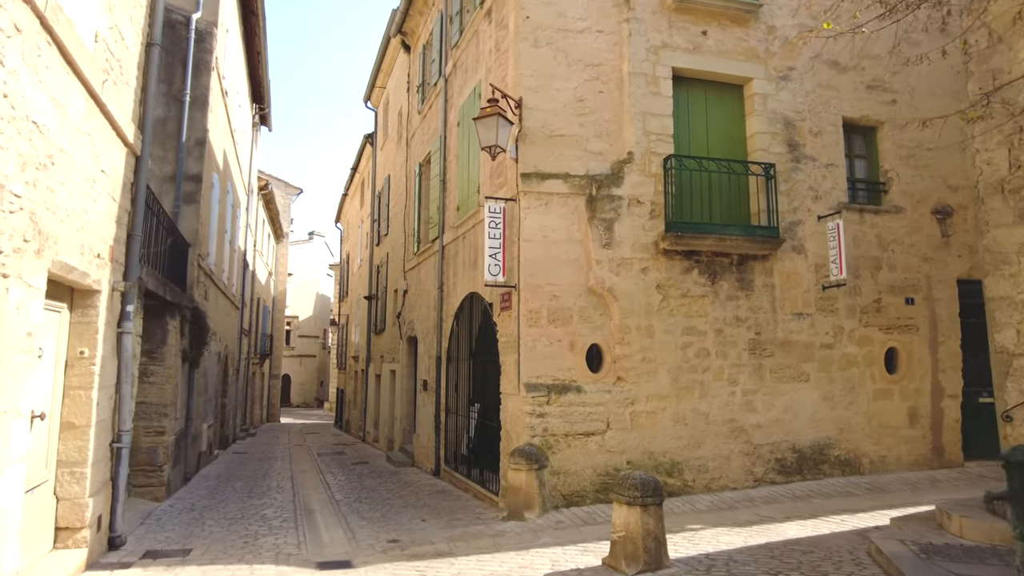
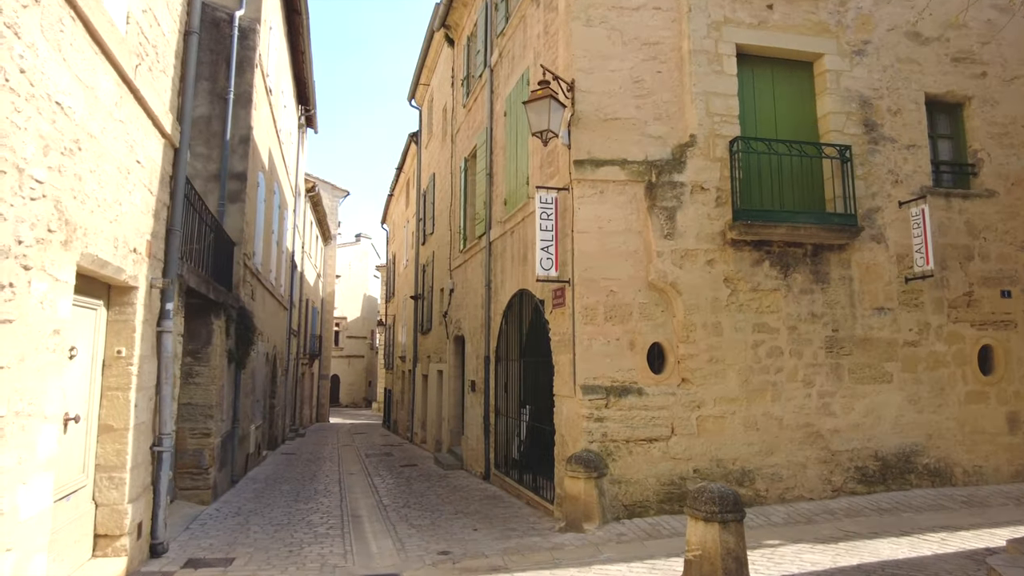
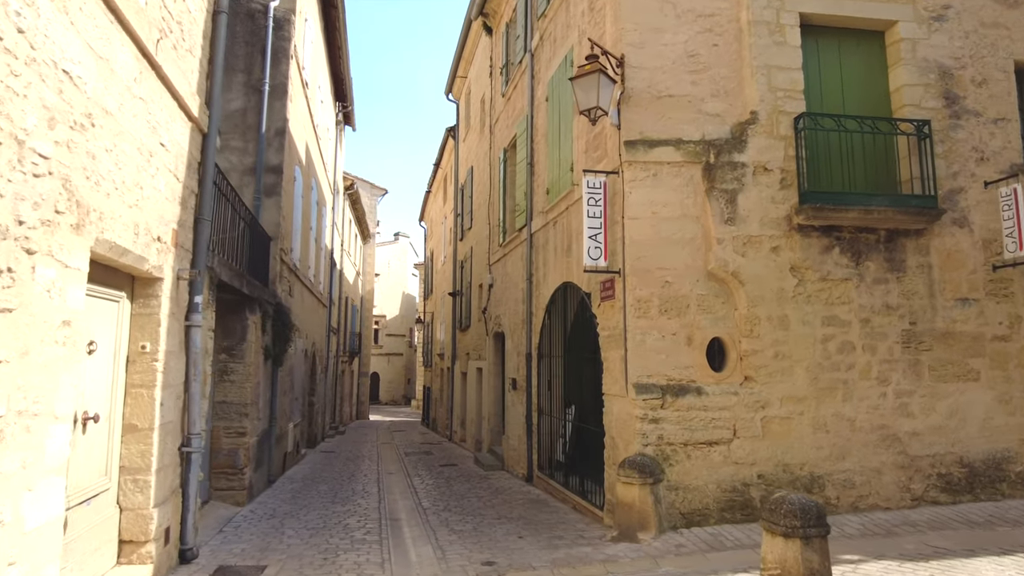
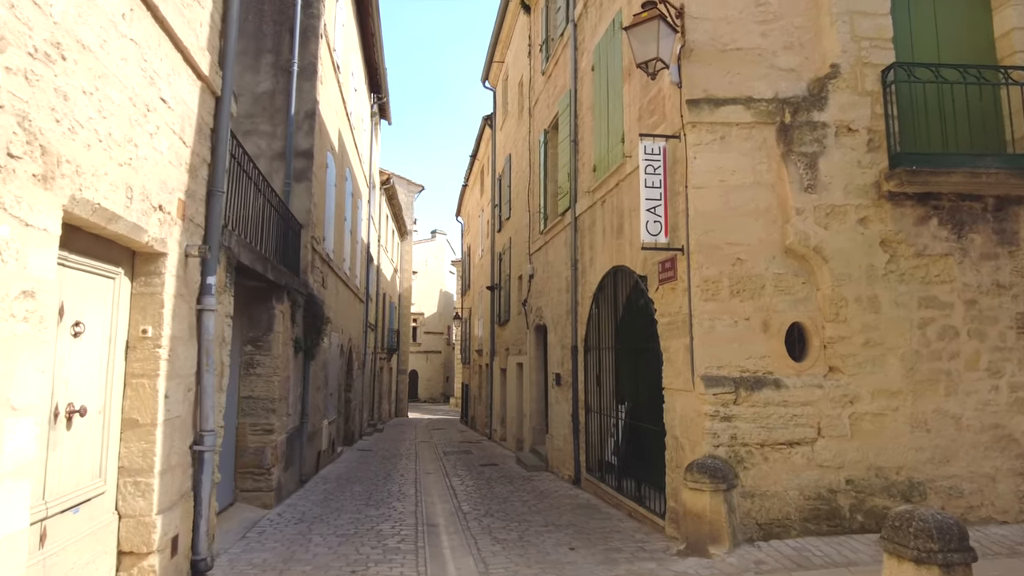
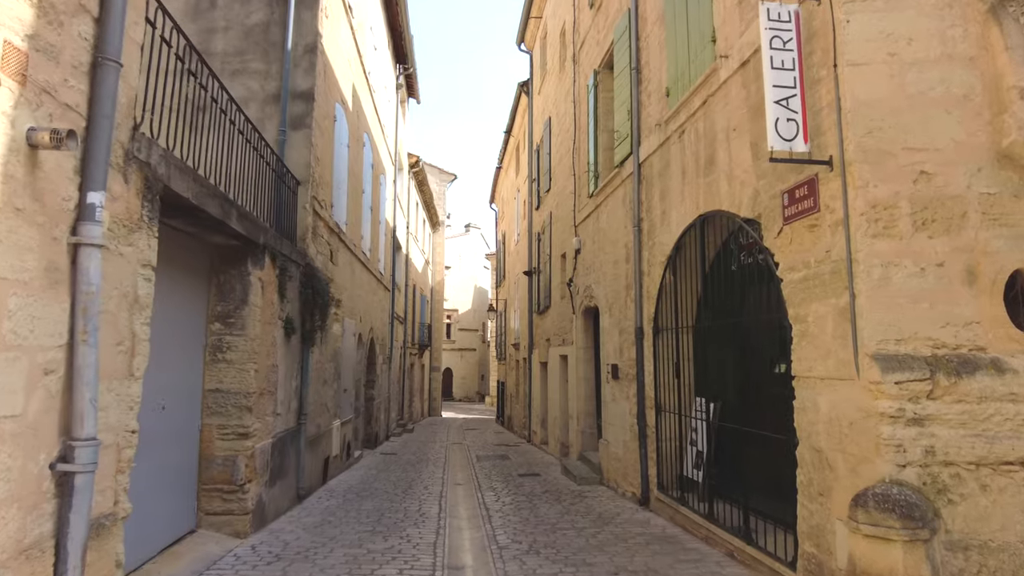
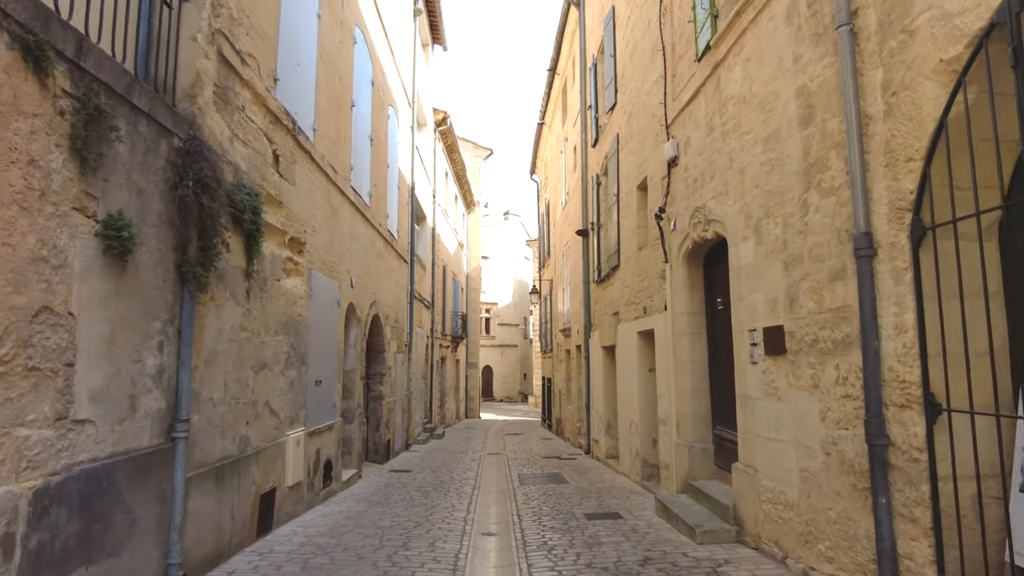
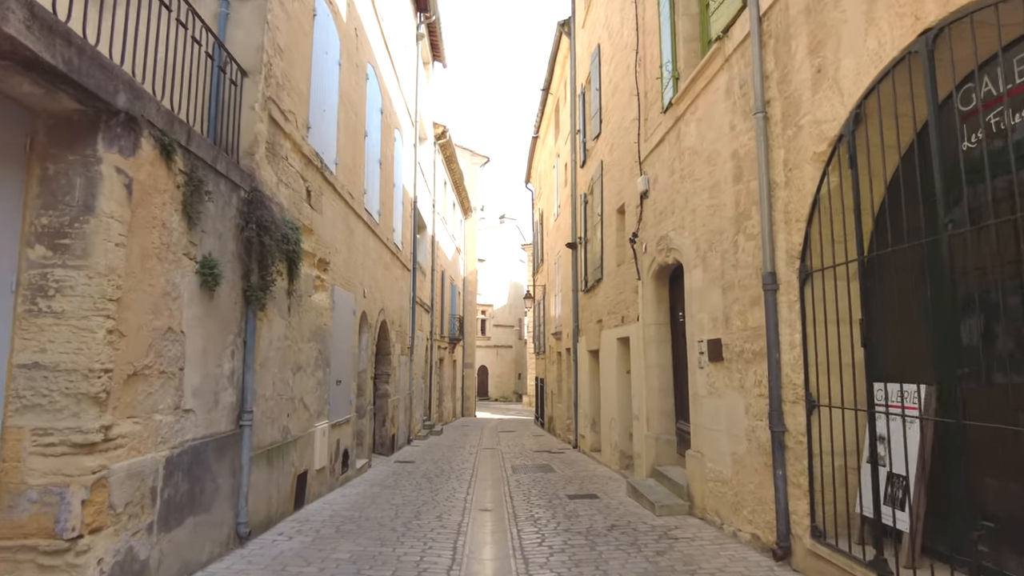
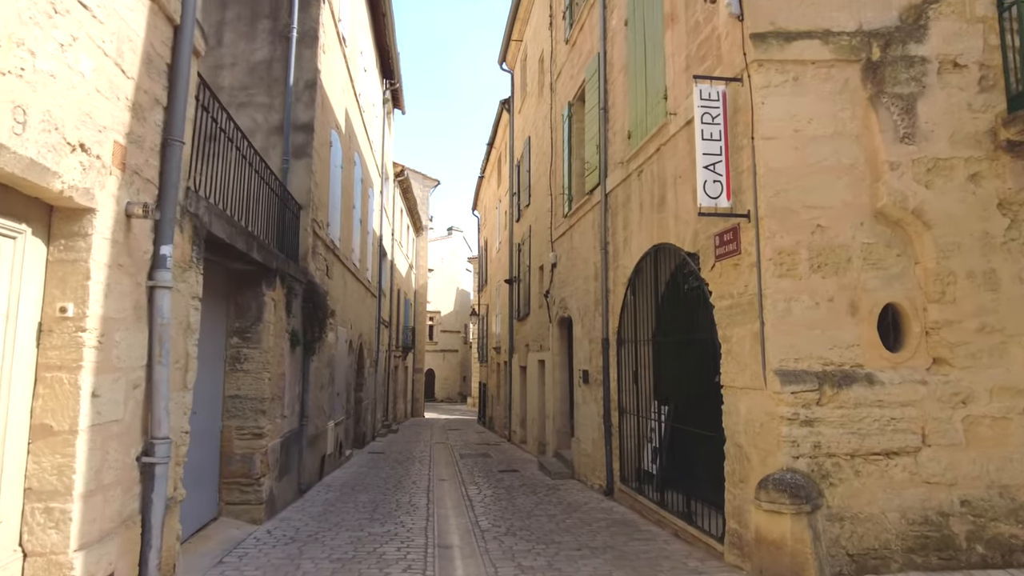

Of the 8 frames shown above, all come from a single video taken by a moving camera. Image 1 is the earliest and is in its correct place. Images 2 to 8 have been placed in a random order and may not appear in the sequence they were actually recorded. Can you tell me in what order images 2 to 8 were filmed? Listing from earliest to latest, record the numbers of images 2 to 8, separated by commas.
2, 3, 4, 8, 5, 7, 6
